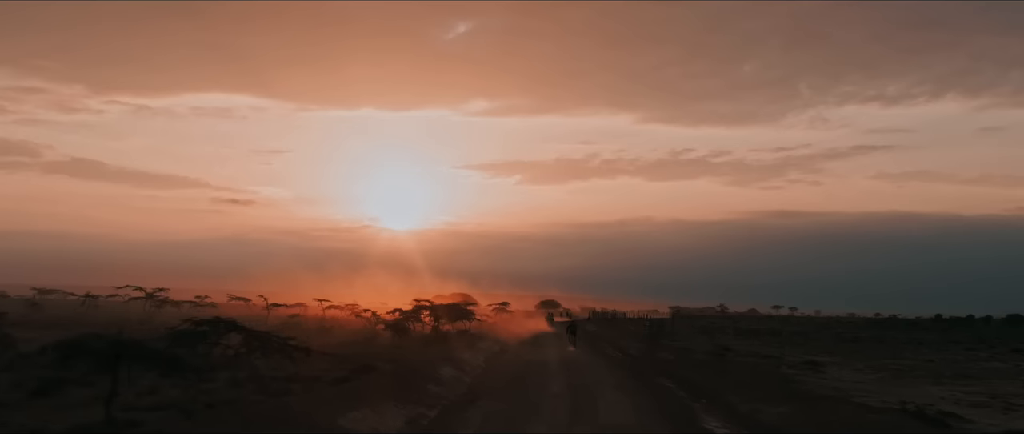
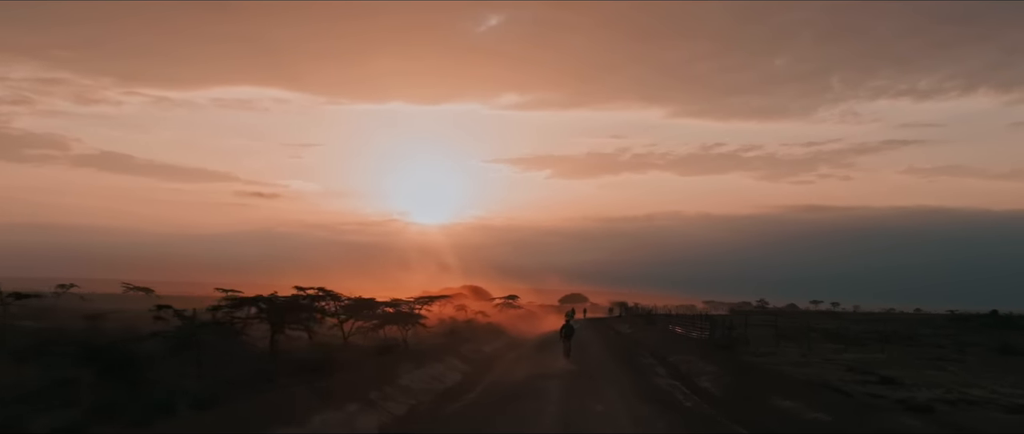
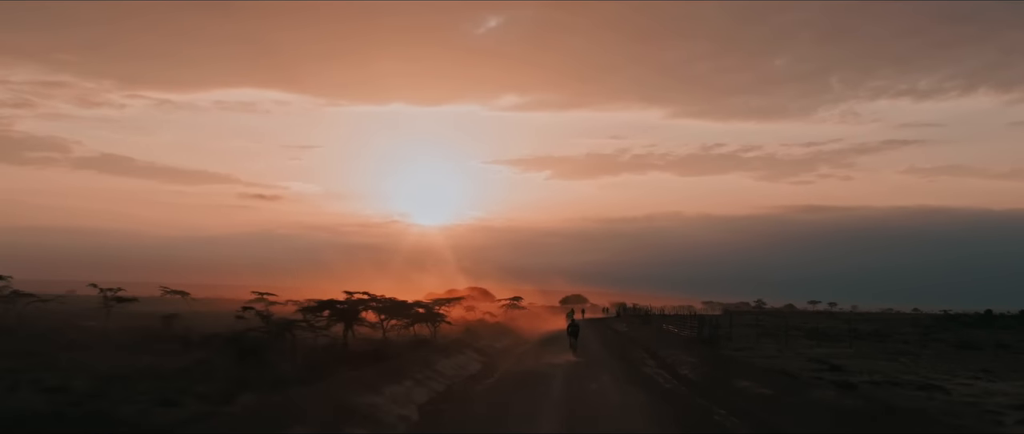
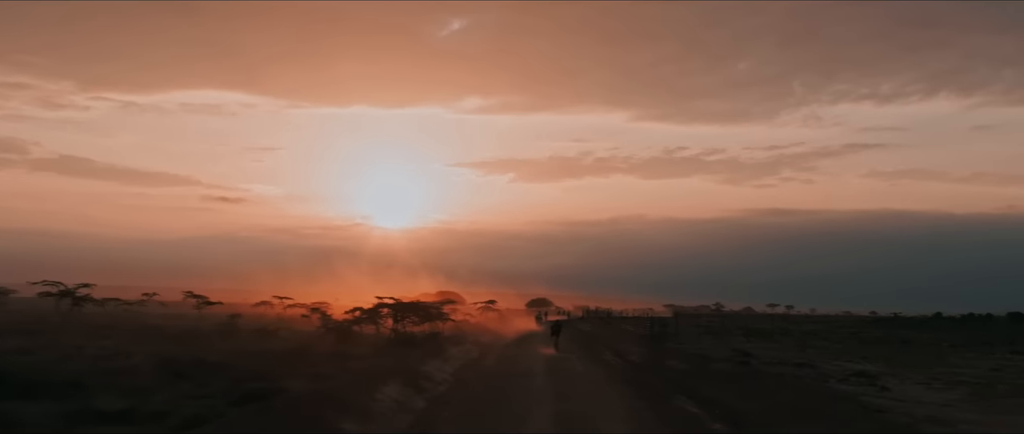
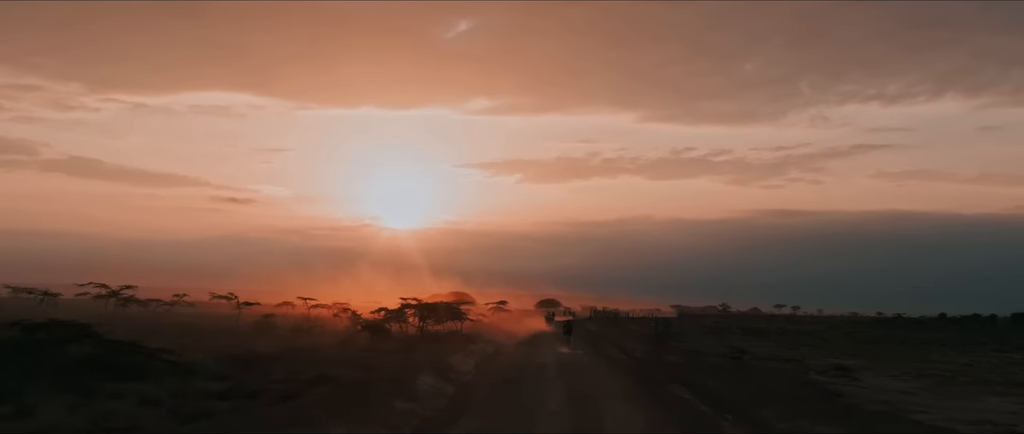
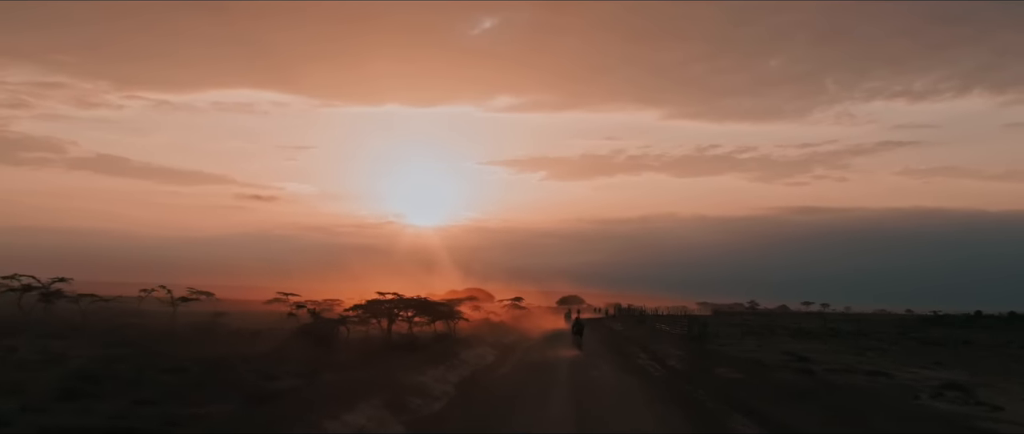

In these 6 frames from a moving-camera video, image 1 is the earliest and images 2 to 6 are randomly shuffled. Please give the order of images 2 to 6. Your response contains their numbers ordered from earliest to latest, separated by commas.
5, 4, 6, 3, 2
